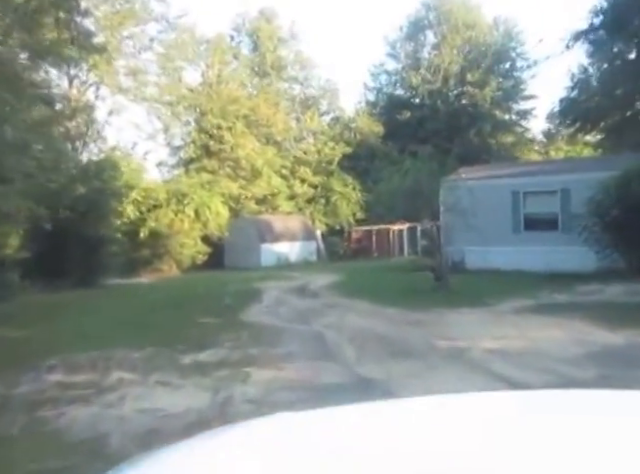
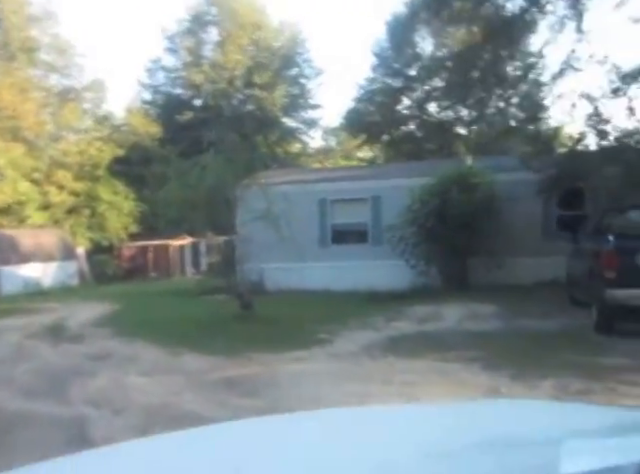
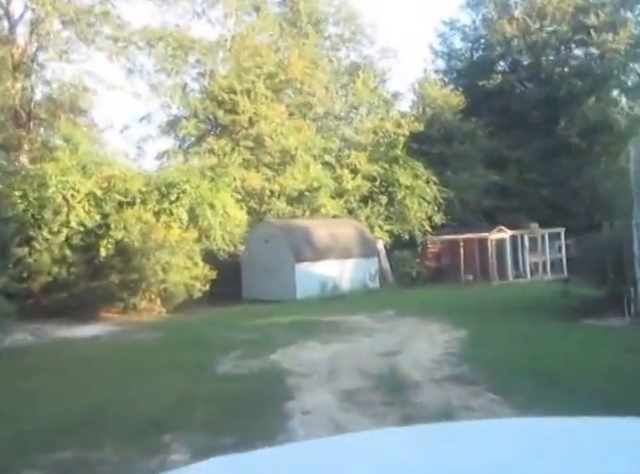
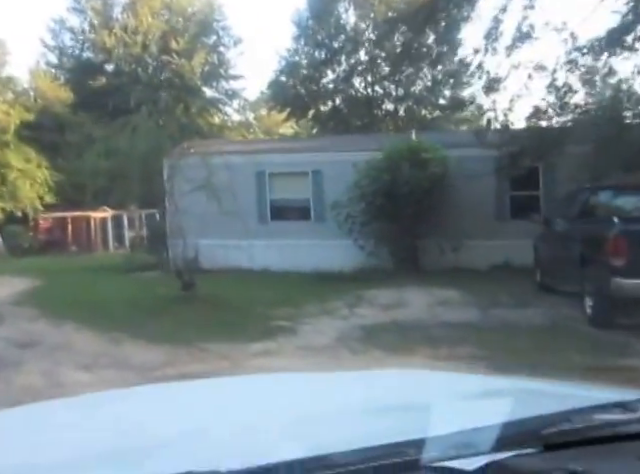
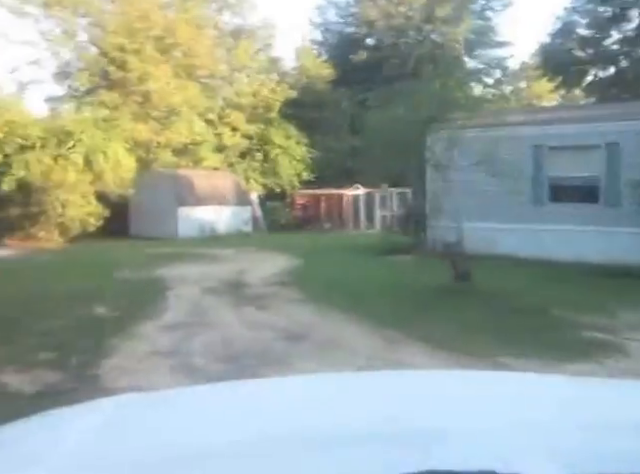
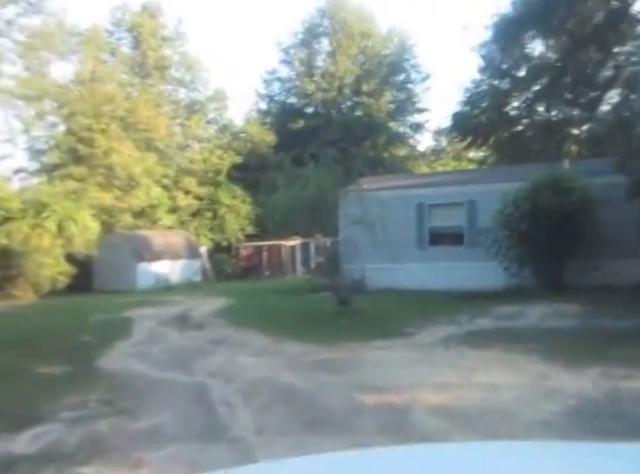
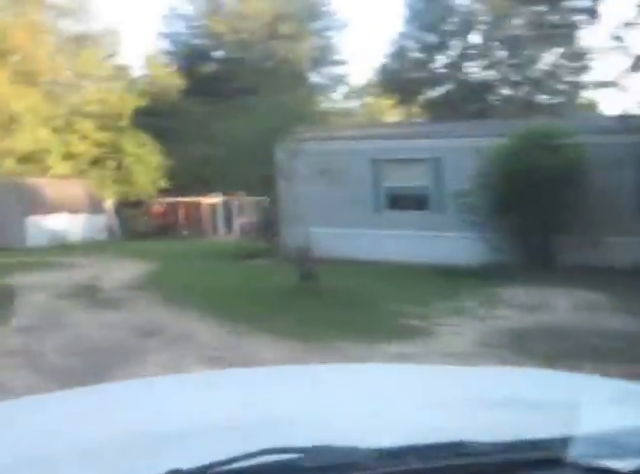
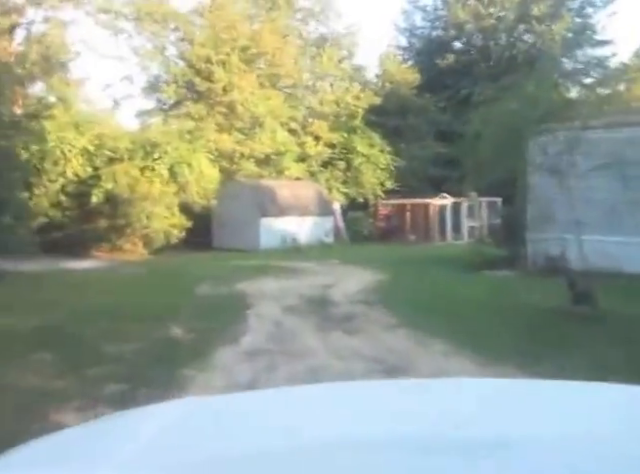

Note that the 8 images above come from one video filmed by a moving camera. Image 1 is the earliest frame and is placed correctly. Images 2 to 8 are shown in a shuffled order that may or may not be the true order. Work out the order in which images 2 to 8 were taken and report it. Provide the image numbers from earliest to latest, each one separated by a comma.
6, 2, 4, 7, 5, 8, 3
